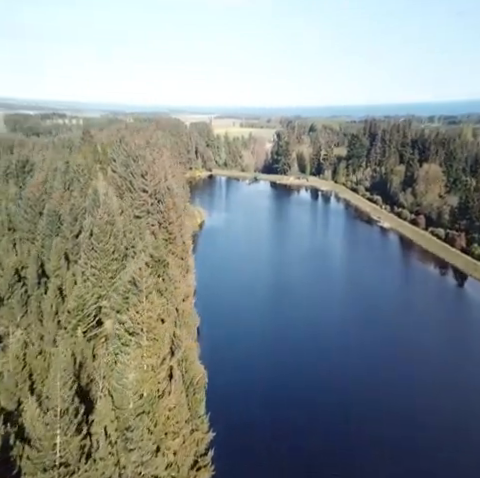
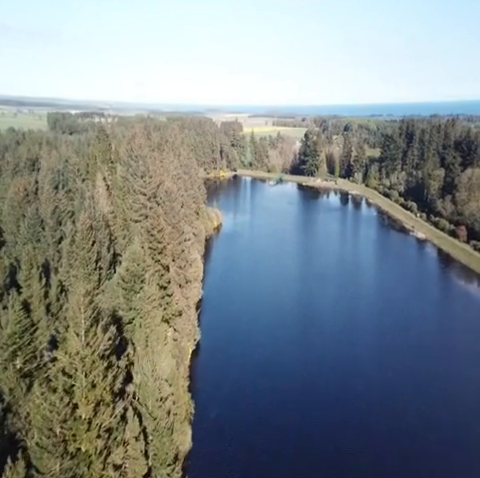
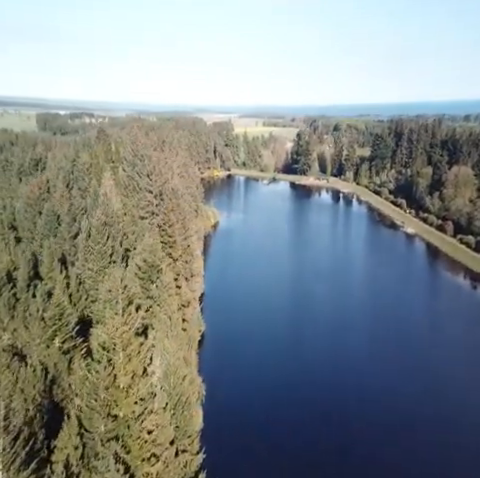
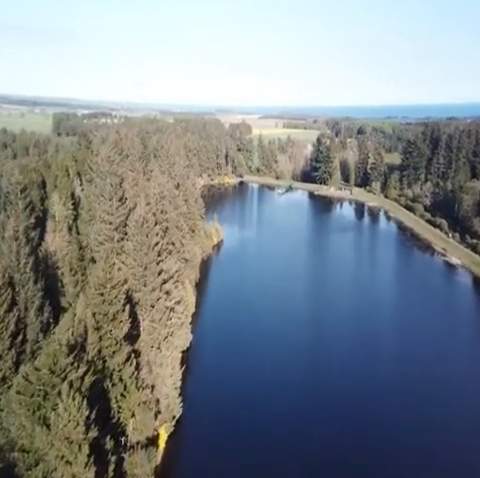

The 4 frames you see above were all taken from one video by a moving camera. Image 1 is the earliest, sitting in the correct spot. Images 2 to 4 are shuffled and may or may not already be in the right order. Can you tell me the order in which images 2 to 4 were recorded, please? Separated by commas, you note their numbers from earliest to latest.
3, 2, 4
